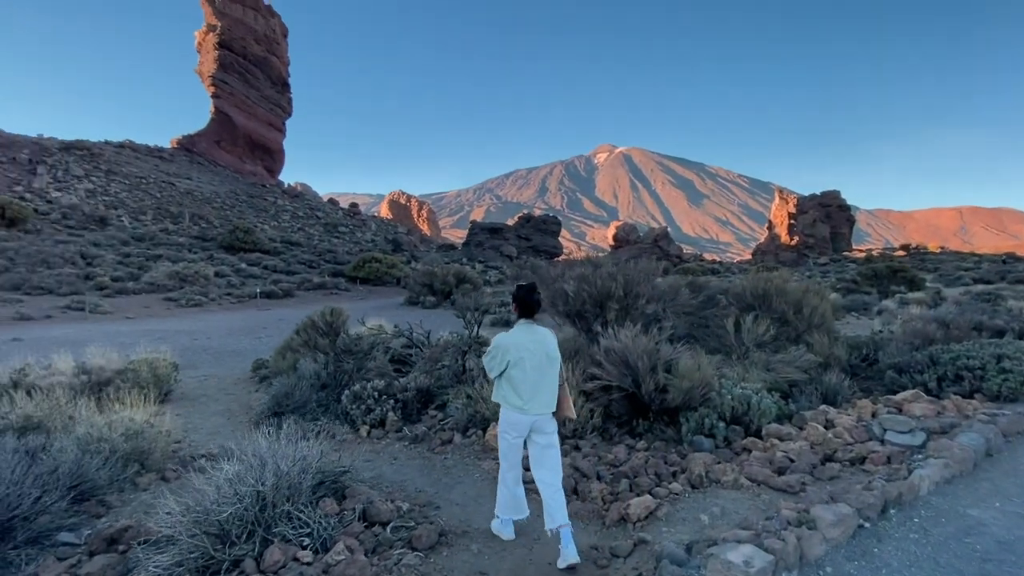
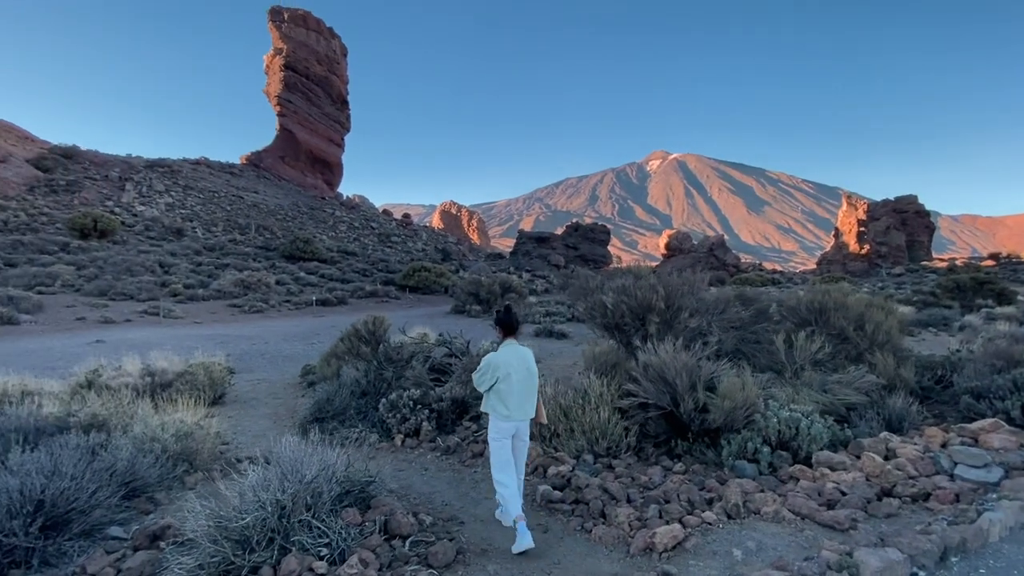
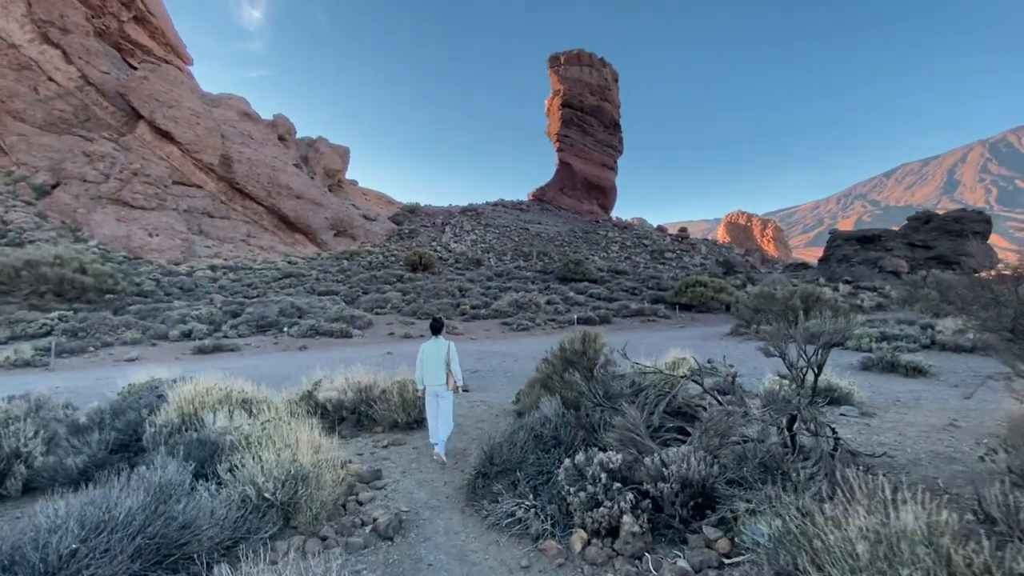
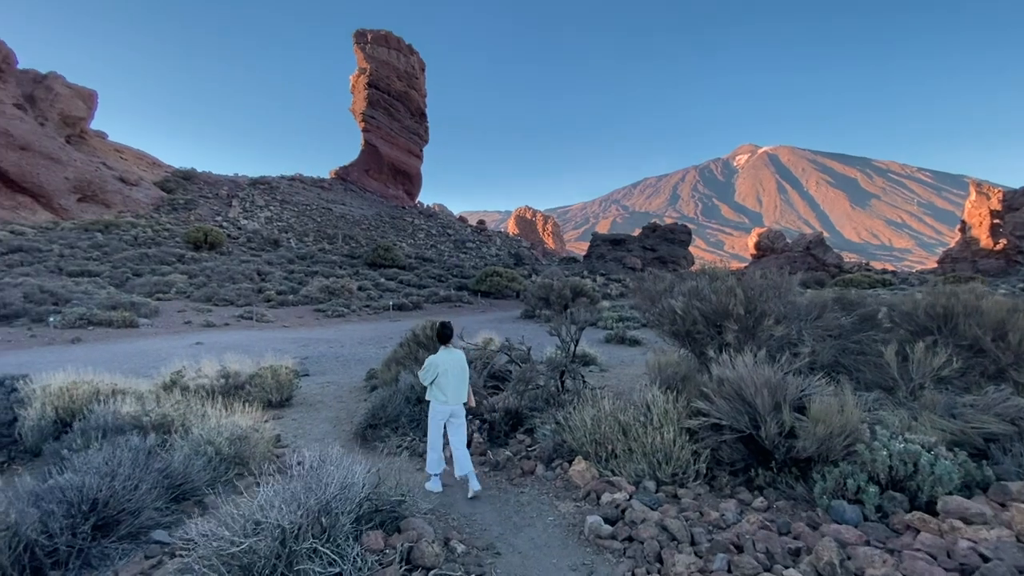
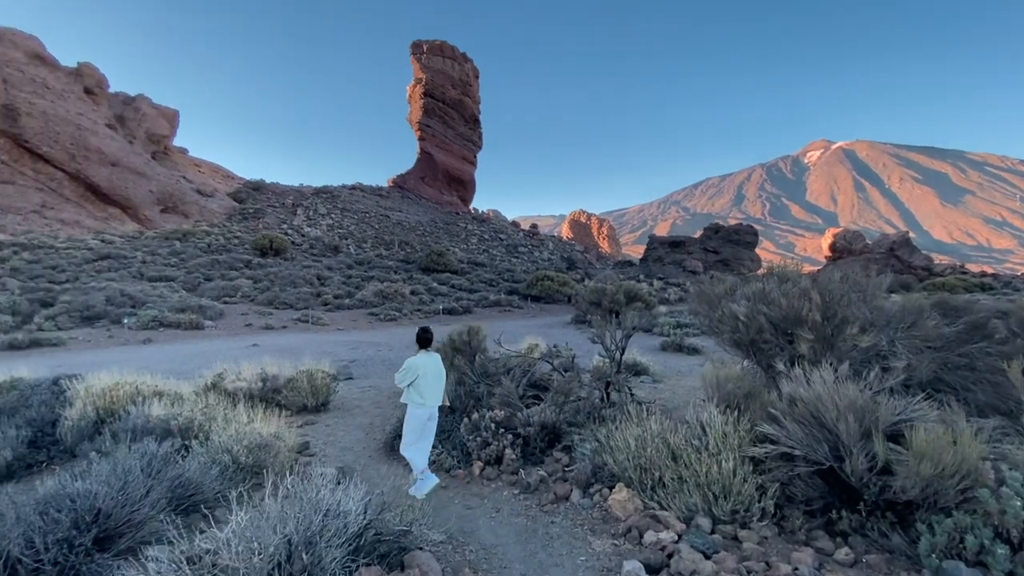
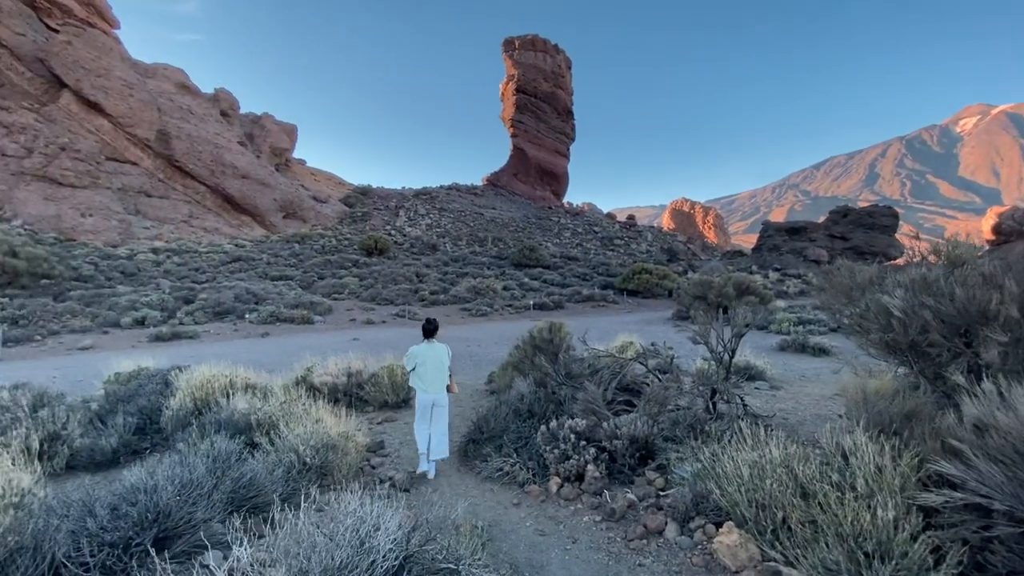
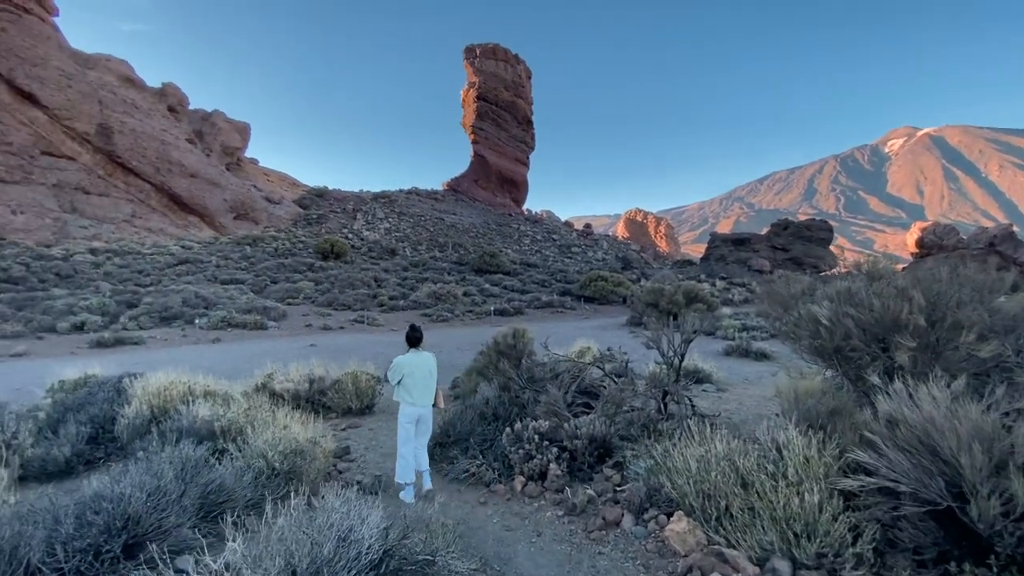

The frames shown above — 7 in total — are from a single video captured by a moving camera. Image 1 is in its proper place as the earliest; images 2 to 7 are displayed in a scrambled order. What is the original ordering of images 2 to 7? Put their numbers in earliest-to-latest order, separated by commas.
2, 4, 5, 7, 6, 3
